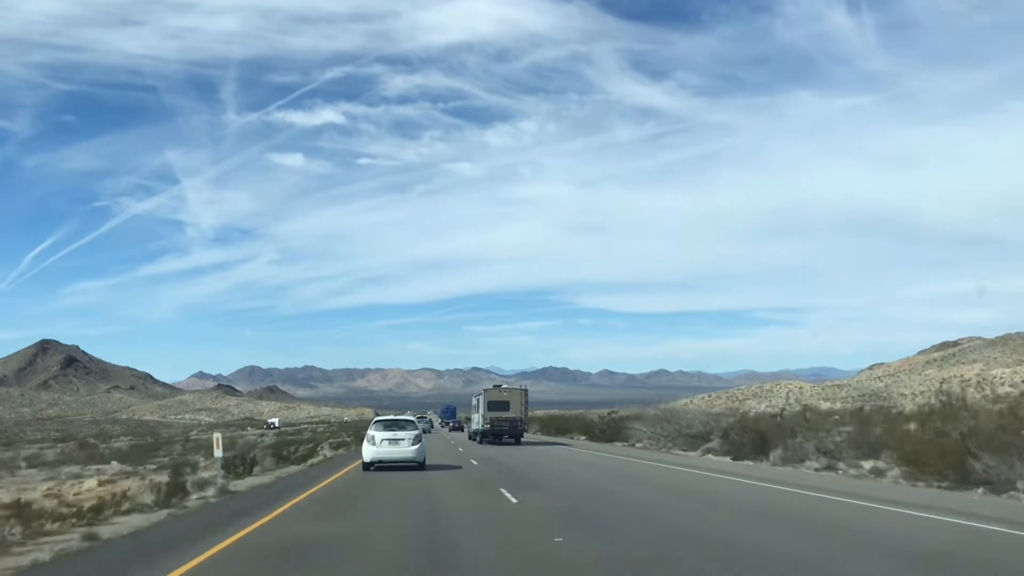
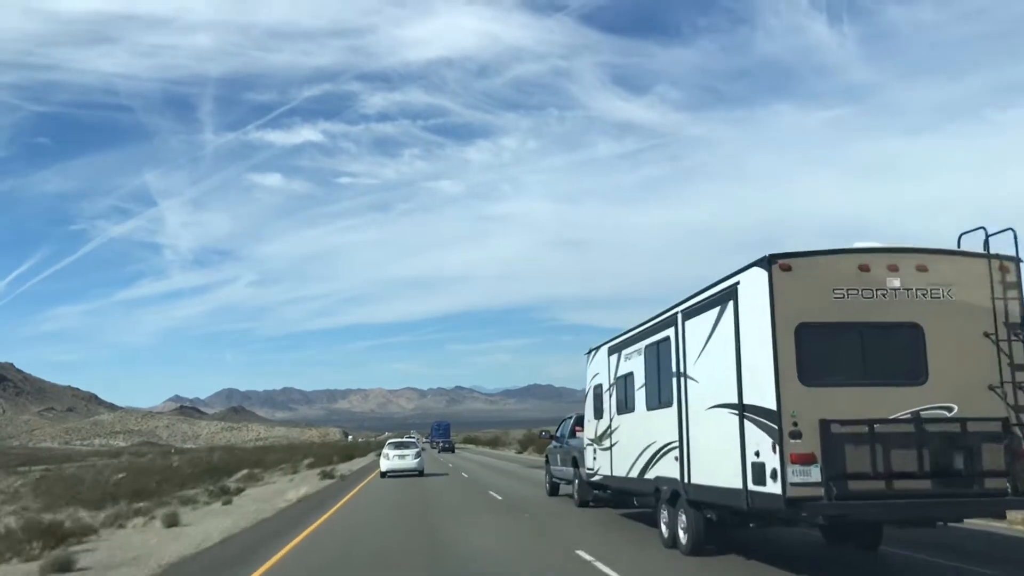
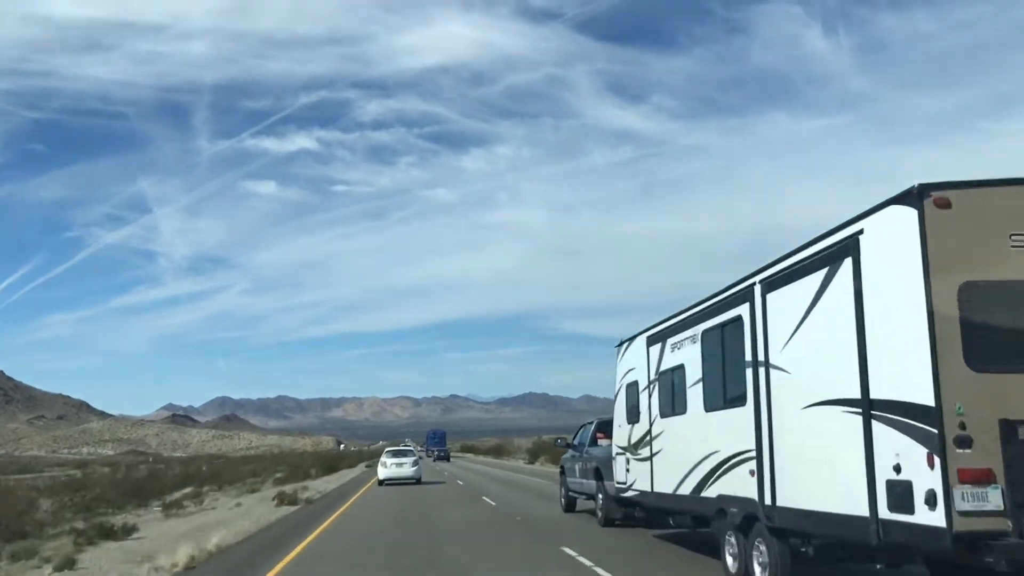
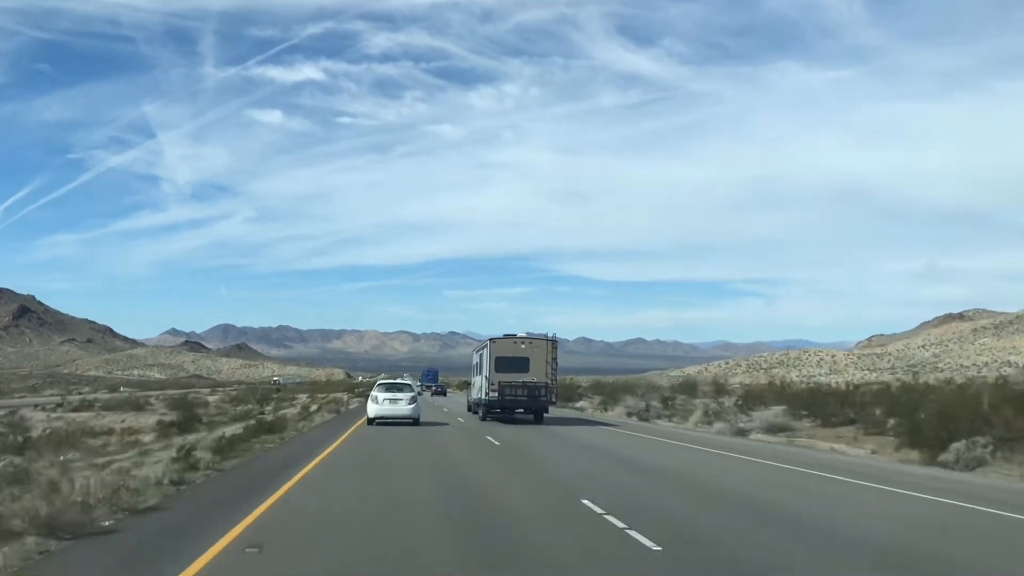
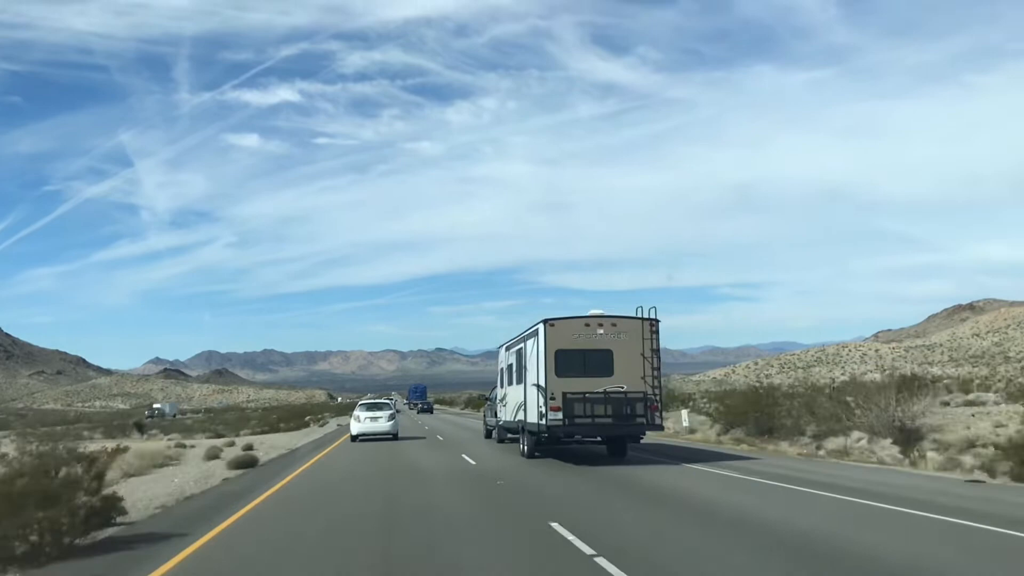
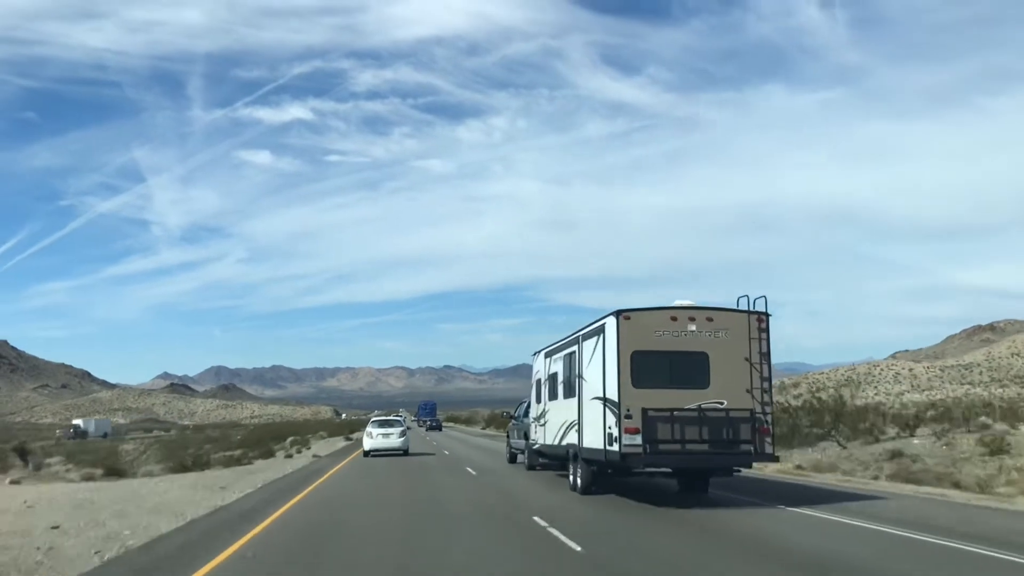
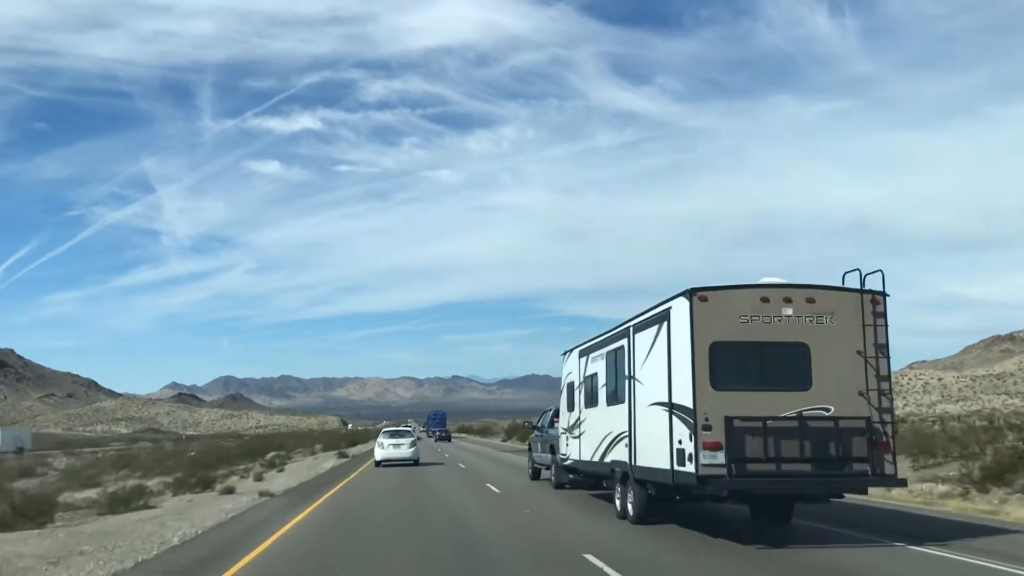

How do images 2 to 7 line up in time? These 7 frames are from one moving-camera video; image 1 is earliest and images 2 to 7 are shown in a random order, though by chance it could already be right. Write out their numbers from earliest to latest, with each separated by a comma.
4, 5, 6, 7, 2, 3
